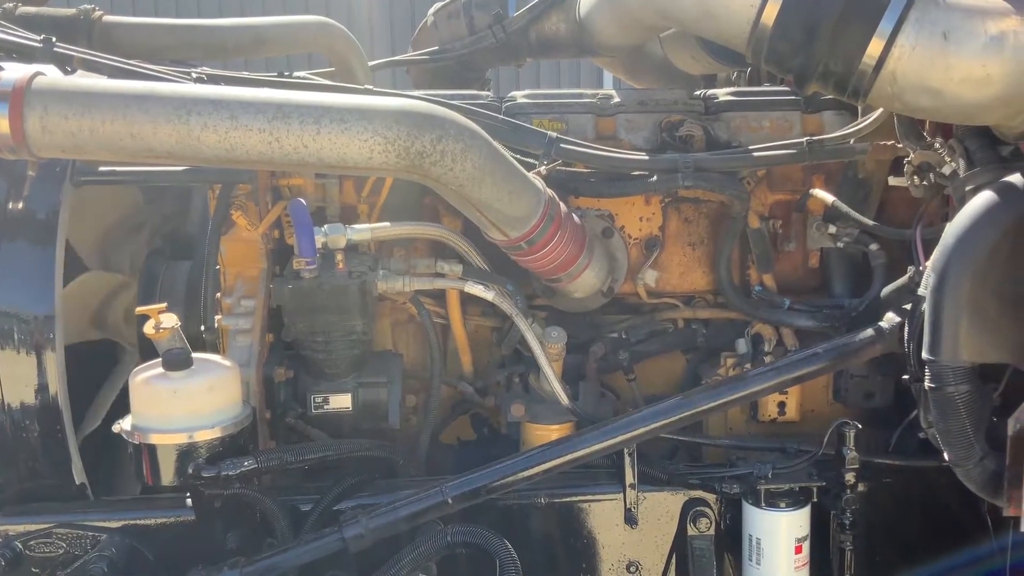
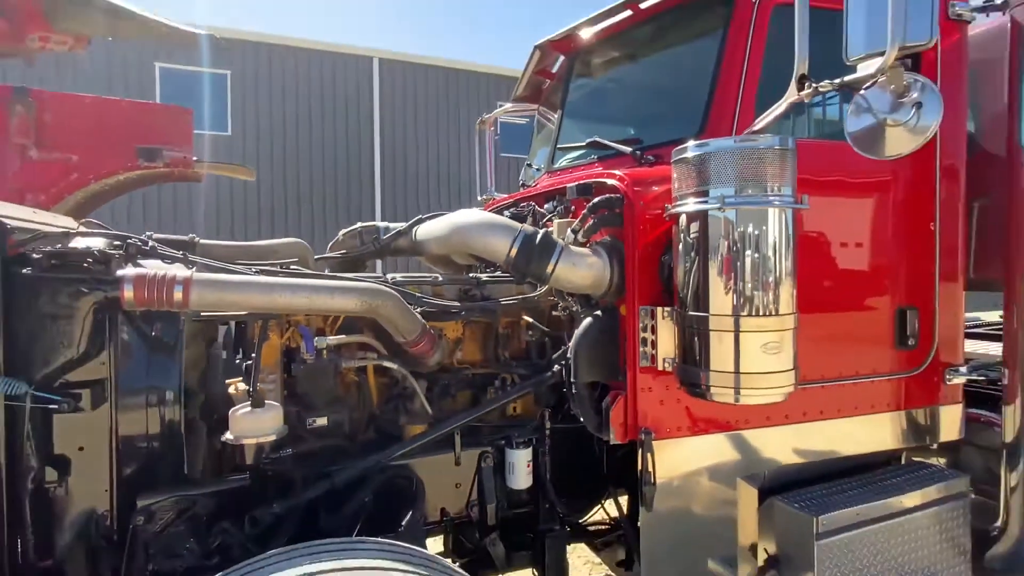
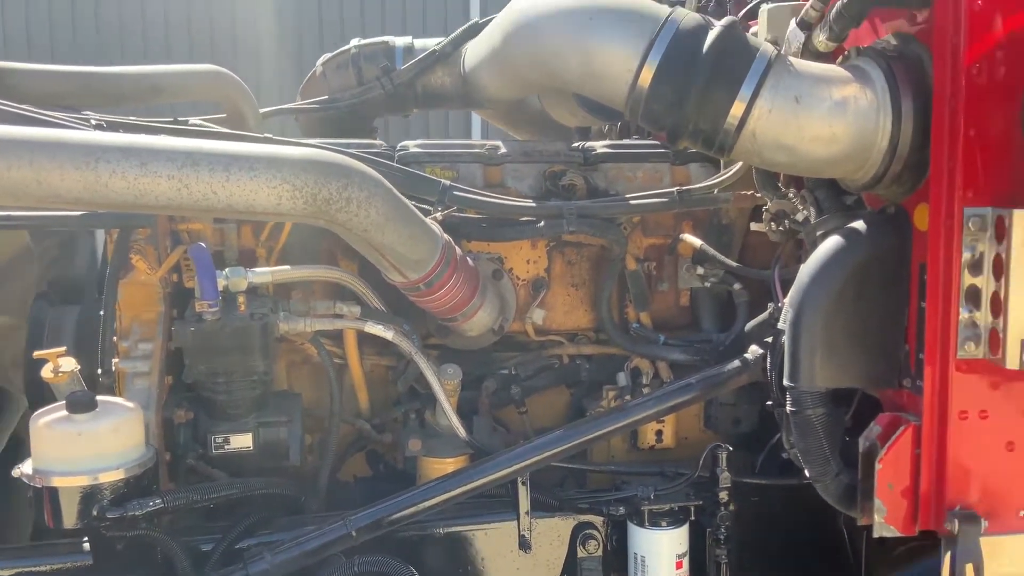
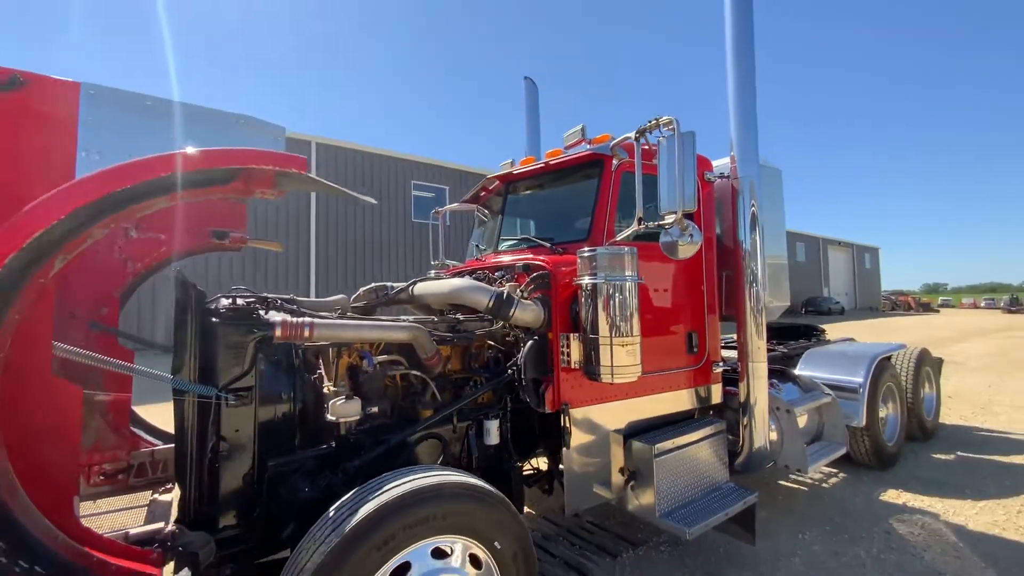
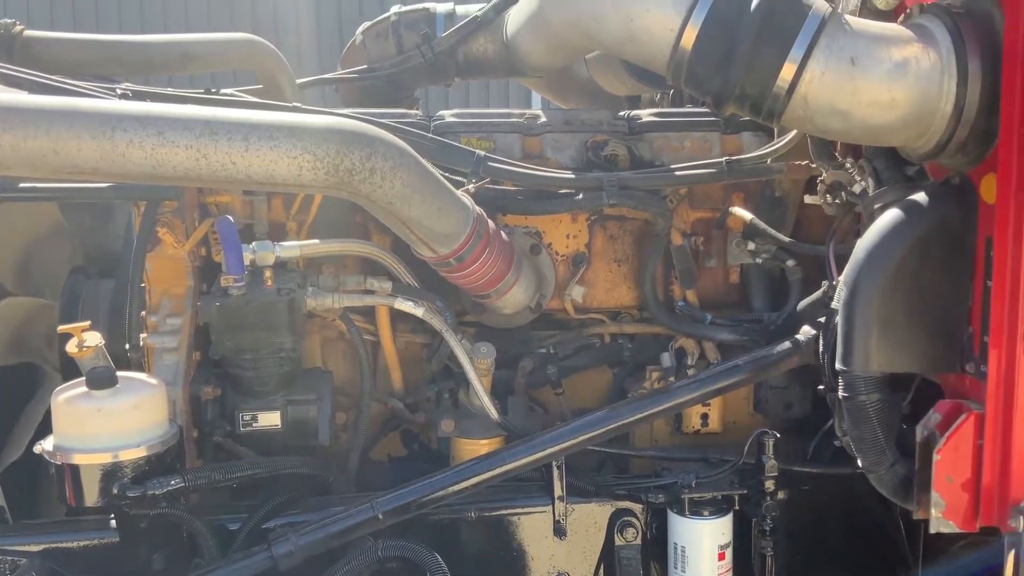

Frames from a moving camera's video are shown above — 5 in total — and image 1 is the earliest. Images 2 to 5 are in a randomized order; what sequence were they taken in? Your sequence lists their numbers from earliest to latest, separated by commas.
5, 3, 2, 4
